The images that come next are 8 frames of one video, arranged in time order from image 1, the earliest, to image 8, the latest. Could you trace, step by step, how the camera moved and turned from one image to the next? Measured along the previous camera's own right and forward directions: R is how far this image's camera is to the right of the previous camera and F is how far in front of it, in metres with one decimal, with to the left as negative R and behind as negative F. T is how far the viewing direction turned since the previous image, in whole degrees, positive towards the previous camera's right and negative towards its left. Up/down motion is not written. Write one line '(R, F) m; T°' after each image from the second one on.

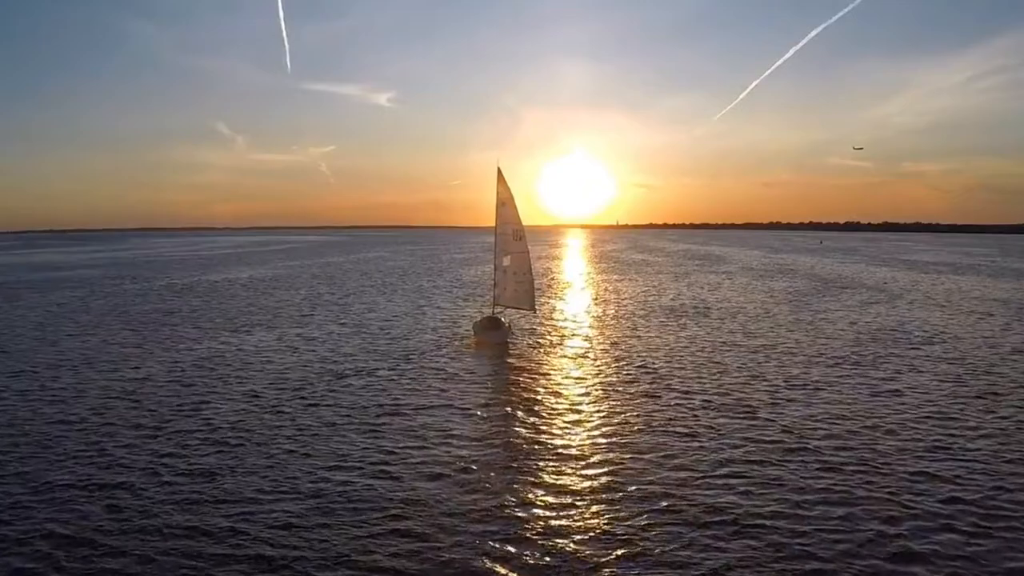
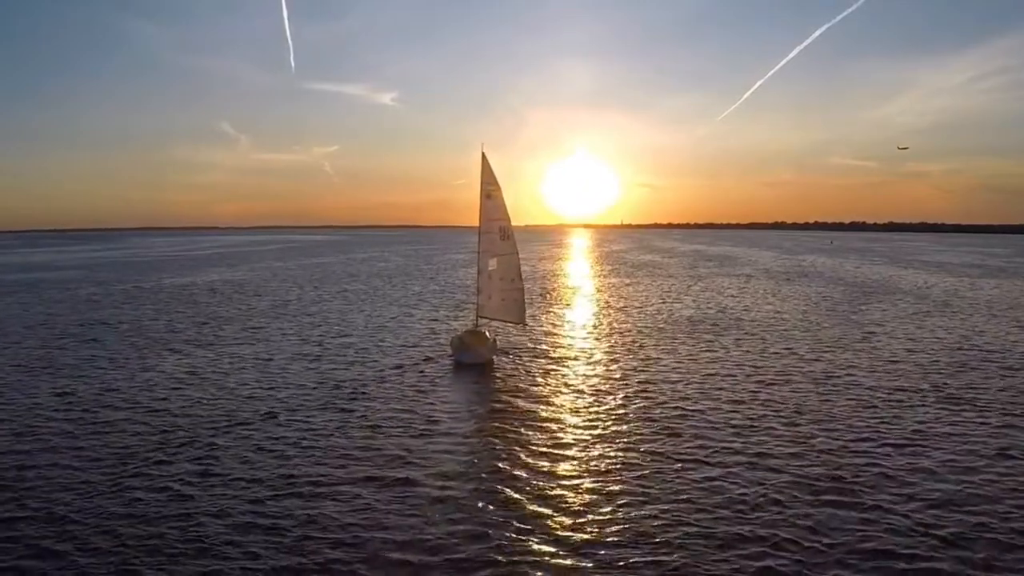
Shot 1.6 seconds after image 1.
(+0.8, +8.2) m; 0°
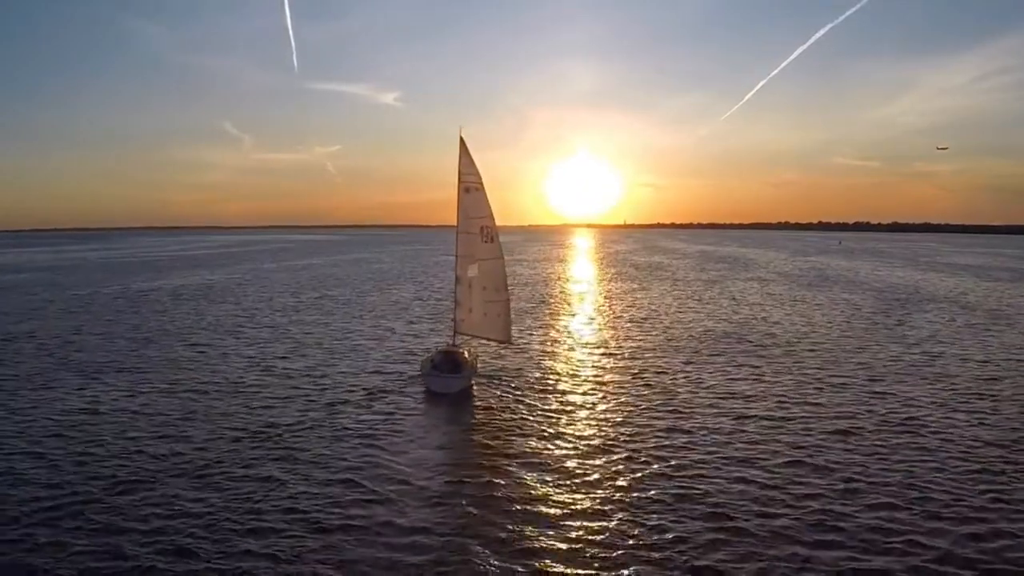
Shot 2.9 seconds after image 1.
(+0.7, +6.8) m; 0°
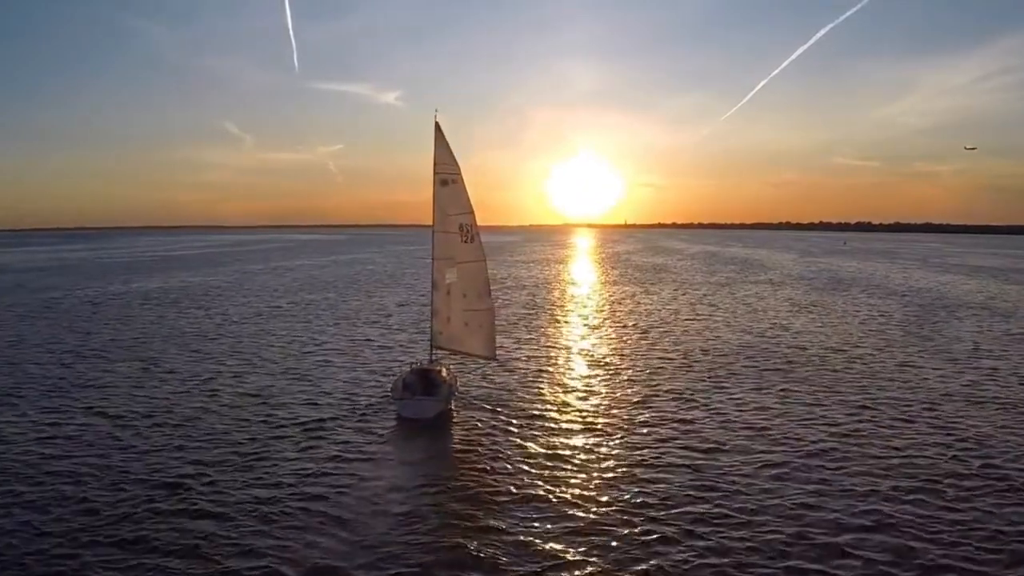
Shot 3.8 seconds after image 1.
(+0.6, +4.7) m; 0°
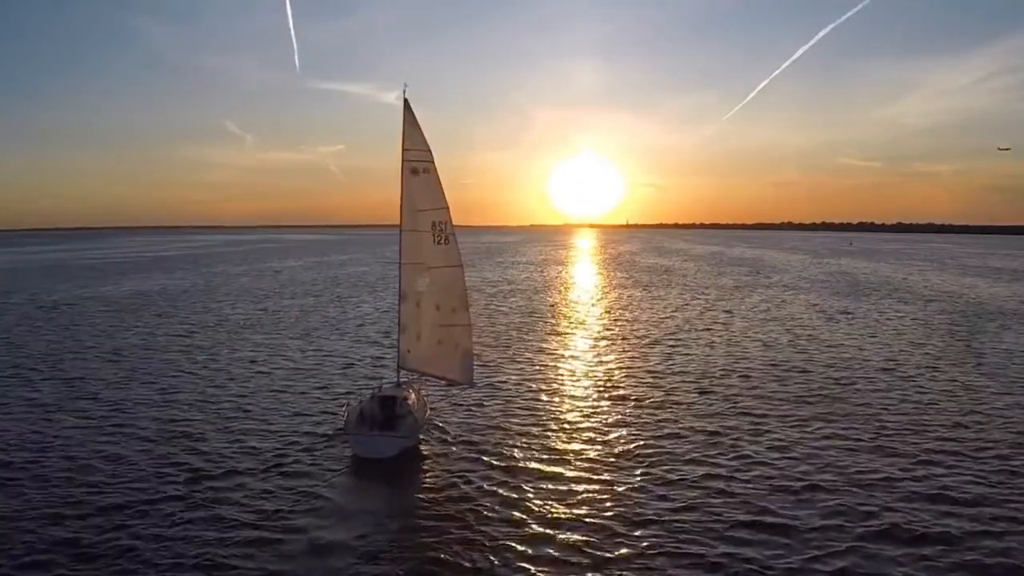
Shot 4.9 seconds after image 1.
(+0.4, +4.8) m; 0°
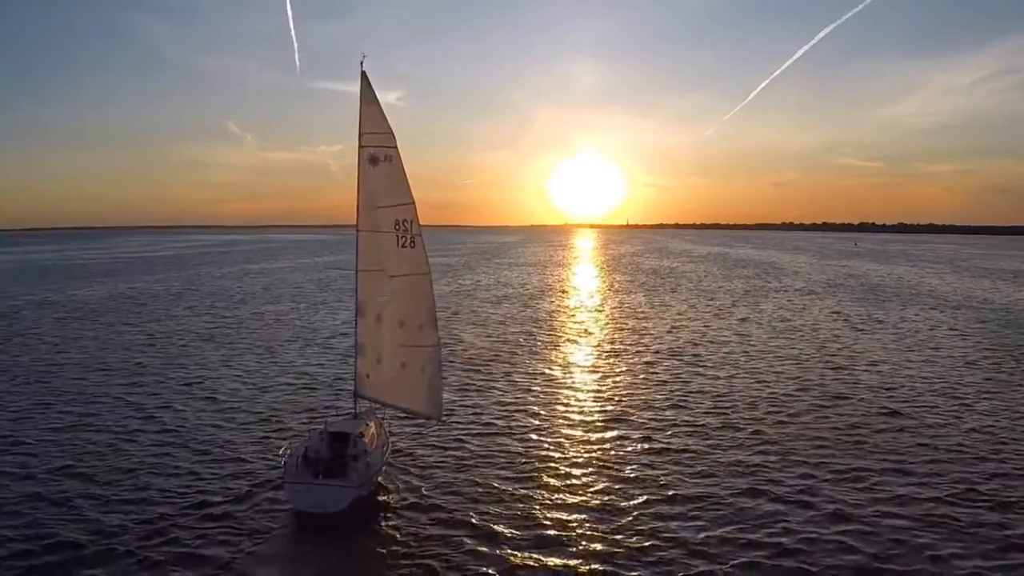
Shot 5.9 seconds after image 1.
(+0.4, +4.1) m; 0°
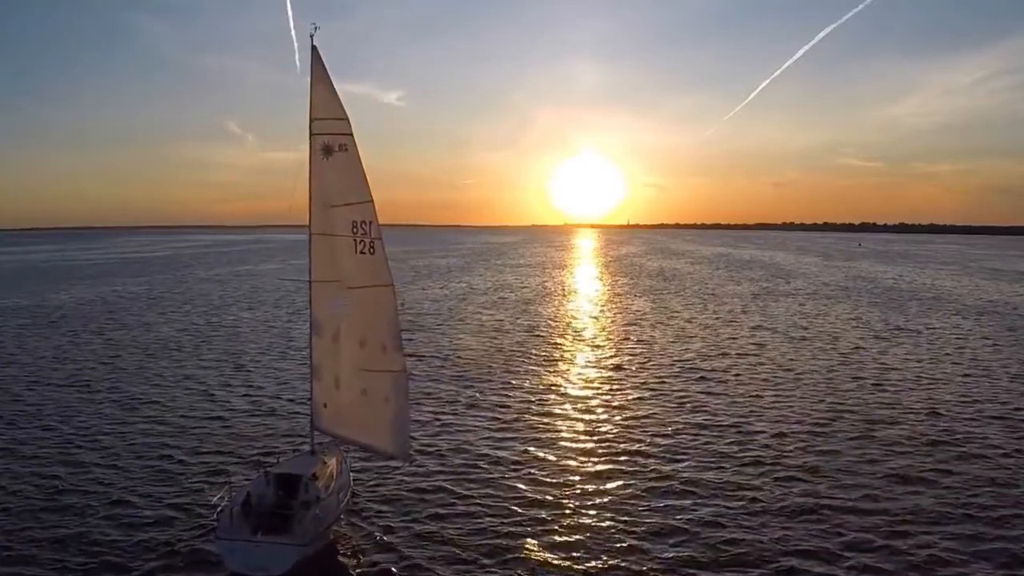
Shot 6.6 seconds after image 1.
(+0.3, +3.1) m; 0°
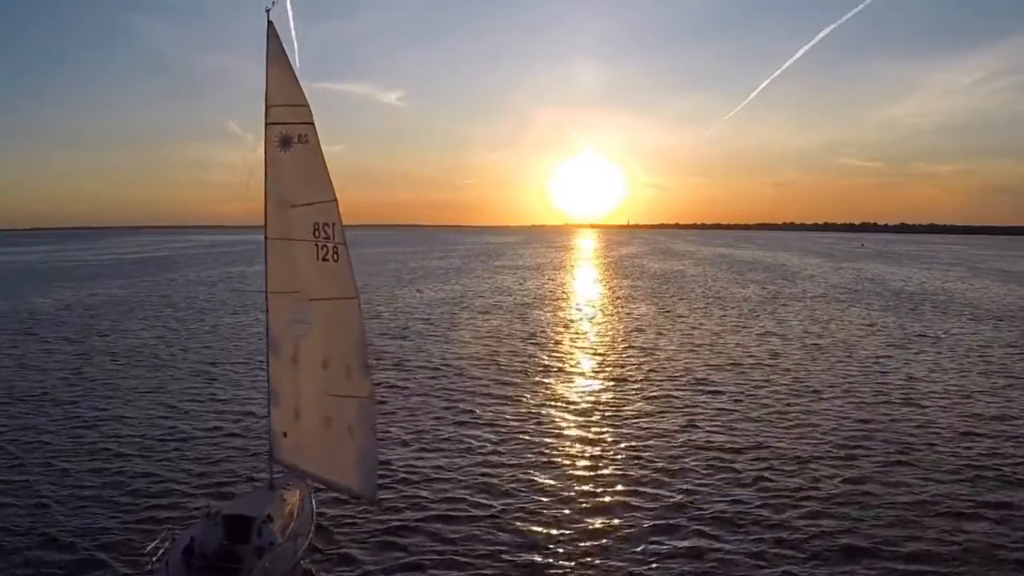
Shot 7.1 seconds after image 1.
(+0.2, +2.1) m; 0°
